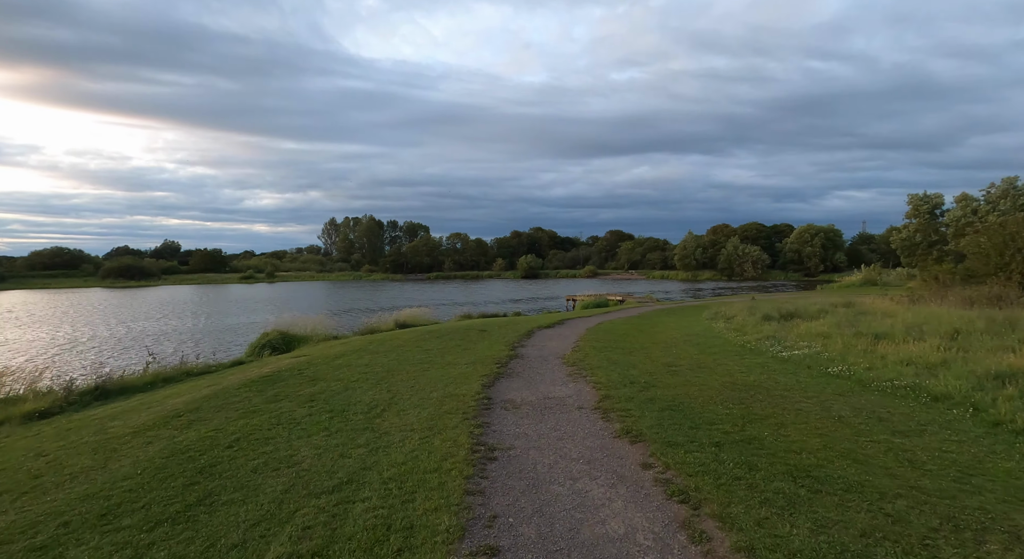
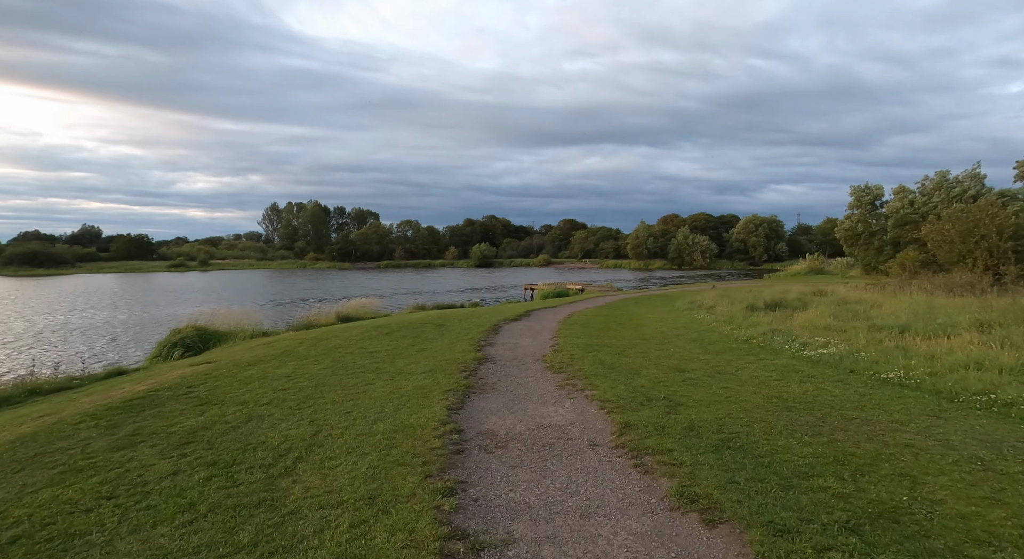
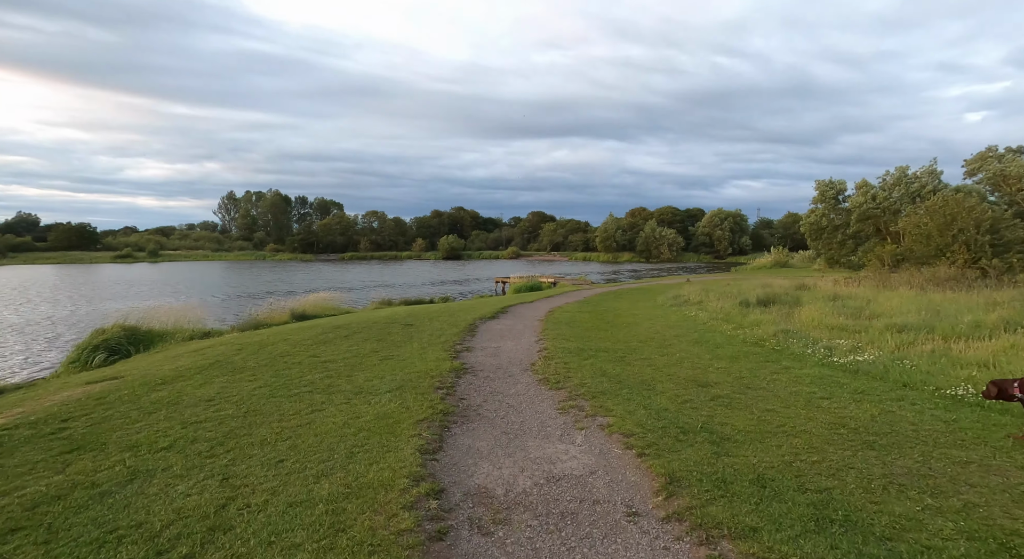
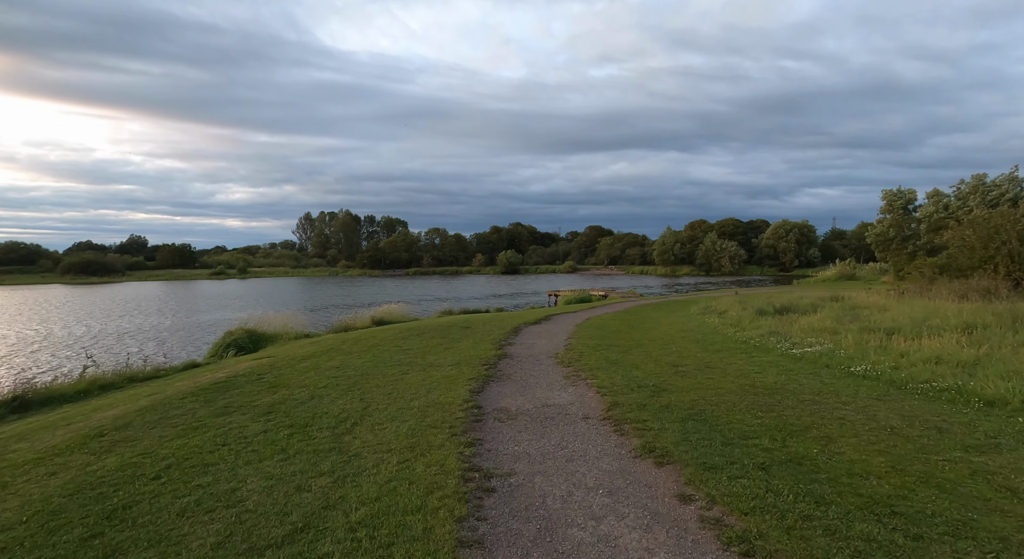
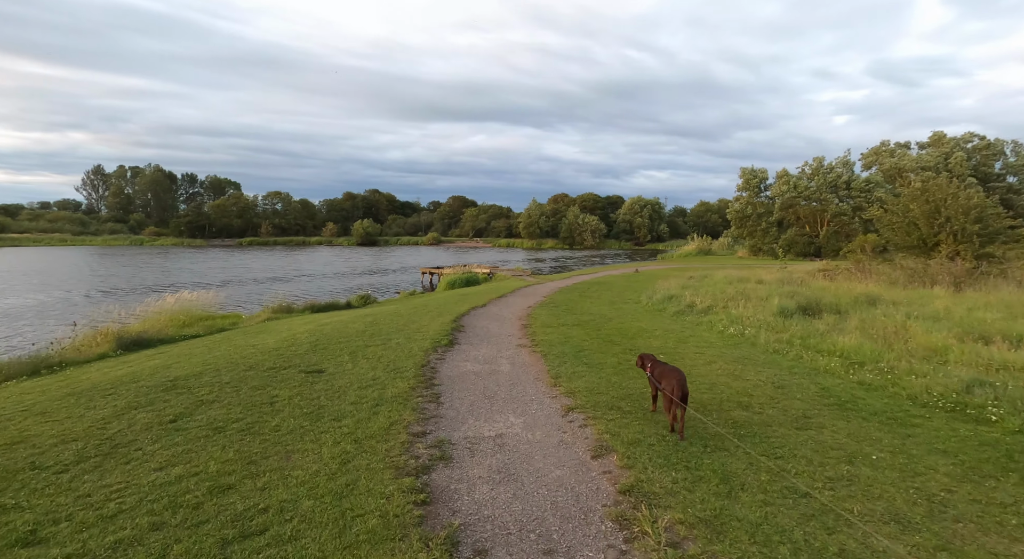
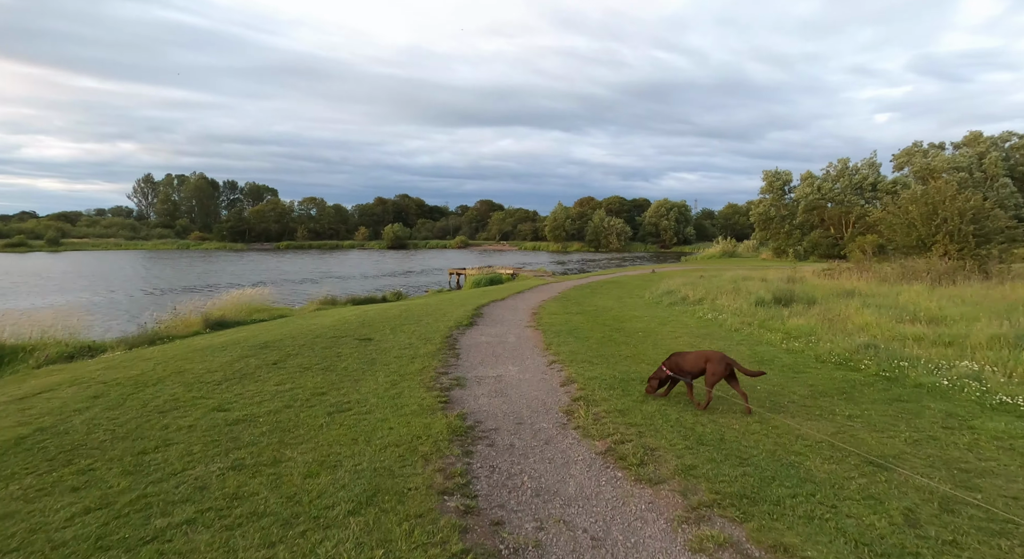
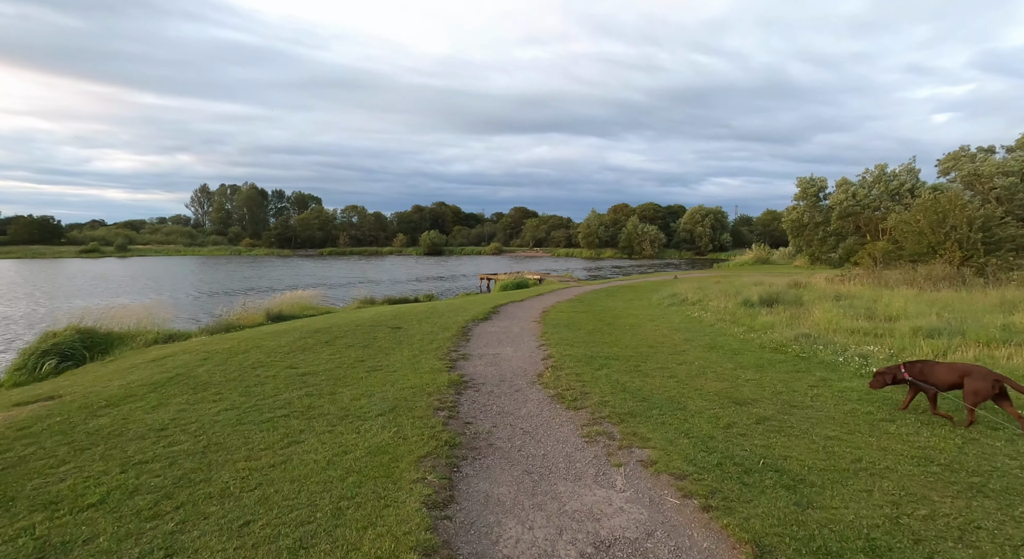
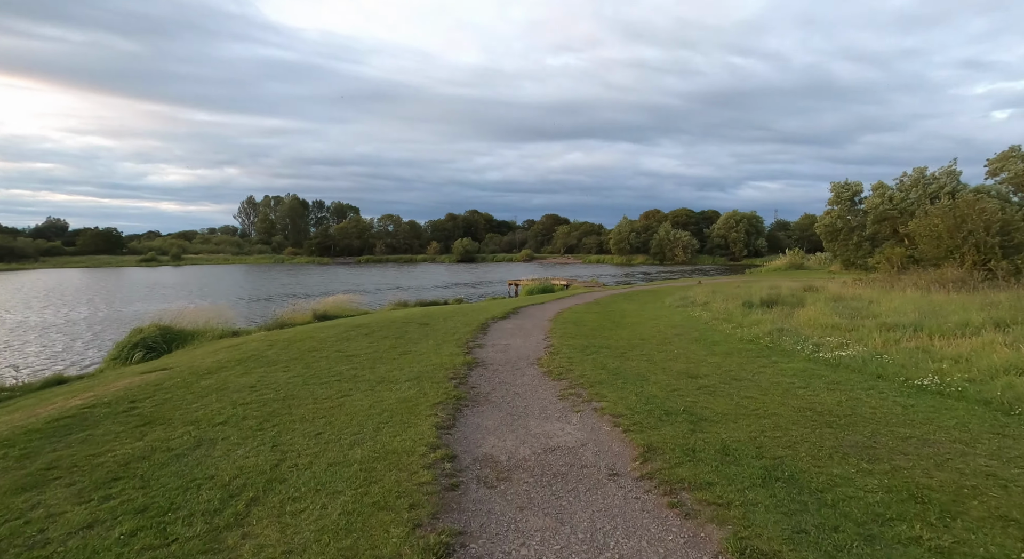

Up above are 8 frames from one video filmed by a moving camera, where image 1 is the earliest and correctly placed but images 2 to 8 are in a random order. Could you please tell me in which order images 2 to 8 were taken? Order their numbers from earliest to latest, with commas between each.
4, 2, 8, 3, 7, 6, 5
